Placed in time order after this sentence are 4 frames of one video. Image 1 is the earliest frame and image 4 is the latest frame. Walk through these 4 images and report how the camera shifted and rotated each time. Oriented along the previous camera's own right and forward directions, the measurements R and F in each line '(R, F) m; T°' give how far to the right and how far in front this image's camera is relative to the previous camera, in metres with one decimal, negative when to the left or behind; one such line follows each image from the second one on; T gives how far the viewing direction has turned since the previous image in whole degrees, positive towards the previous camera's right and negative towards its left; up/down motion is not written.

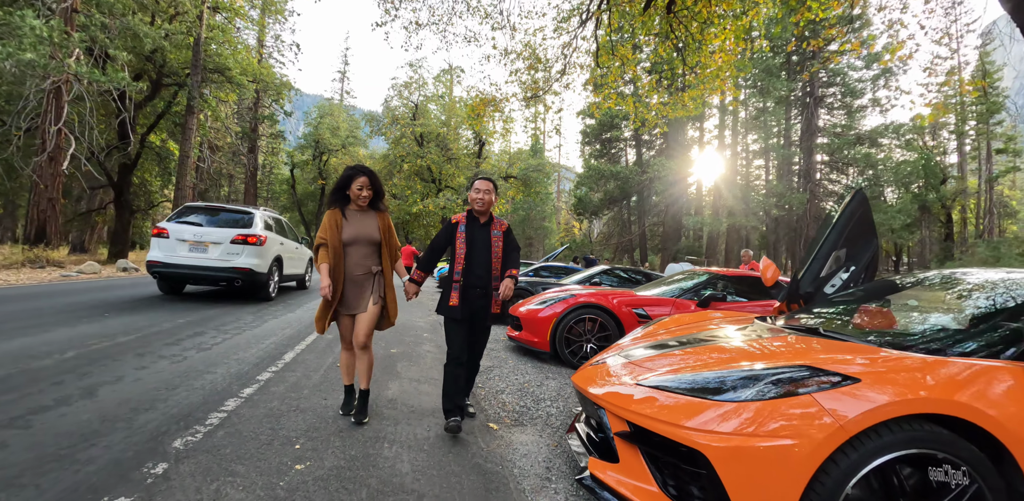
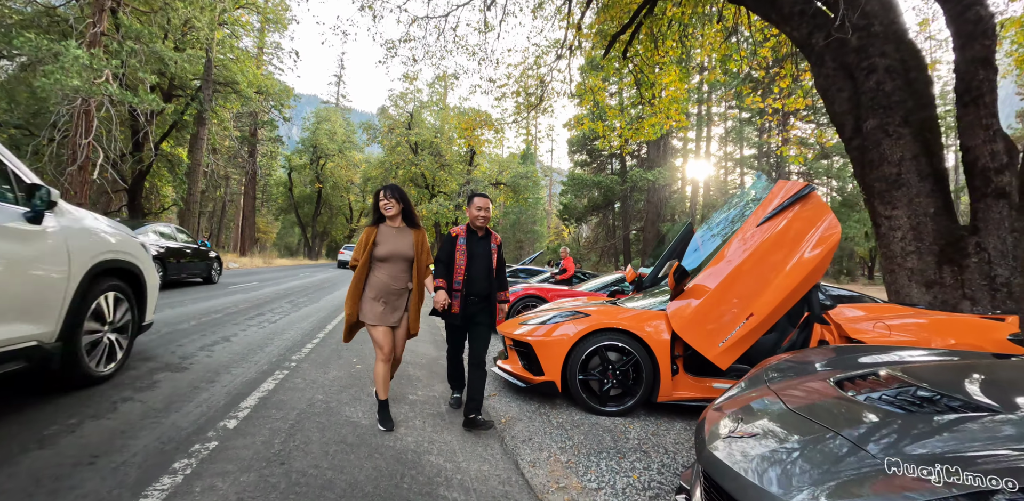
(+0.4, -1.9) m; +1°
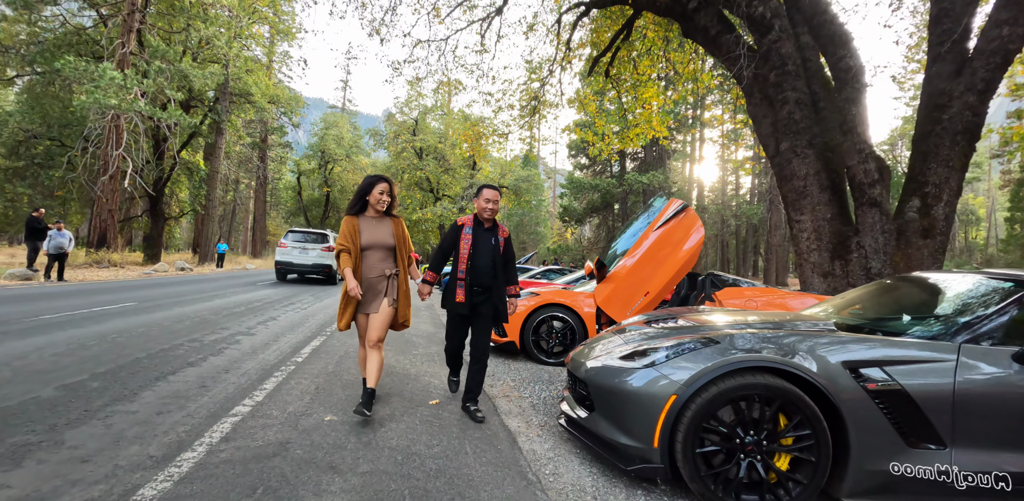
(+0.4, -1.3) m; -1°
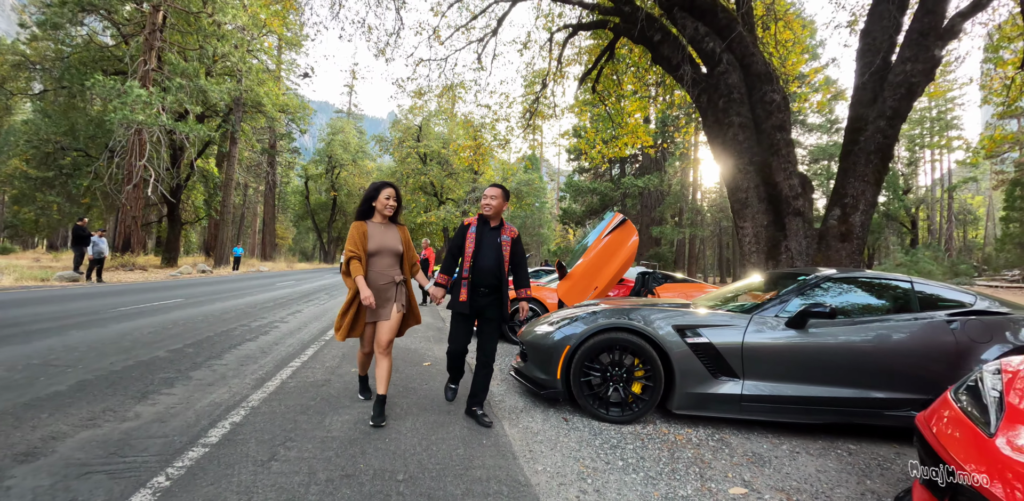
(+0.3, -1.2) m; -1°
